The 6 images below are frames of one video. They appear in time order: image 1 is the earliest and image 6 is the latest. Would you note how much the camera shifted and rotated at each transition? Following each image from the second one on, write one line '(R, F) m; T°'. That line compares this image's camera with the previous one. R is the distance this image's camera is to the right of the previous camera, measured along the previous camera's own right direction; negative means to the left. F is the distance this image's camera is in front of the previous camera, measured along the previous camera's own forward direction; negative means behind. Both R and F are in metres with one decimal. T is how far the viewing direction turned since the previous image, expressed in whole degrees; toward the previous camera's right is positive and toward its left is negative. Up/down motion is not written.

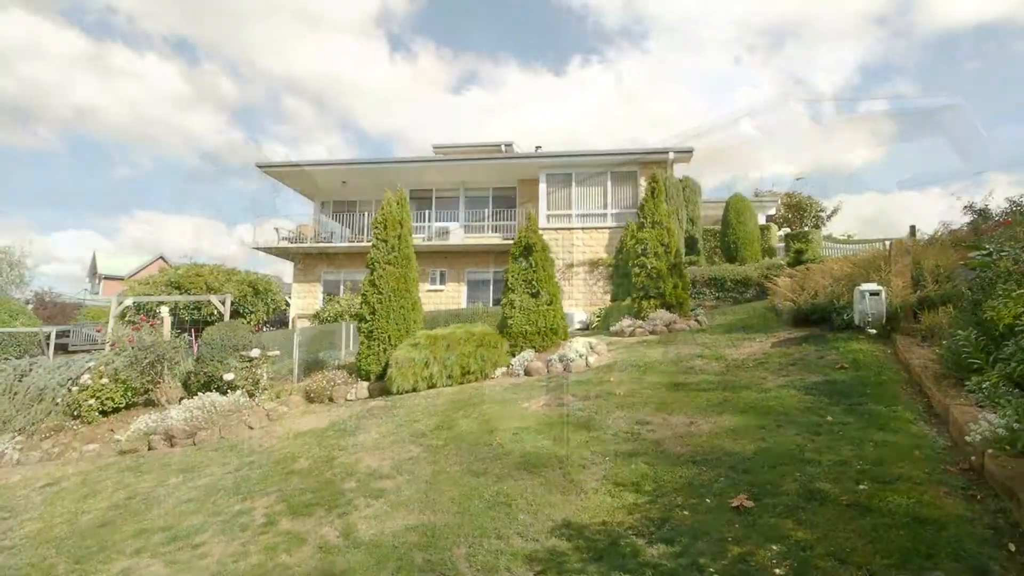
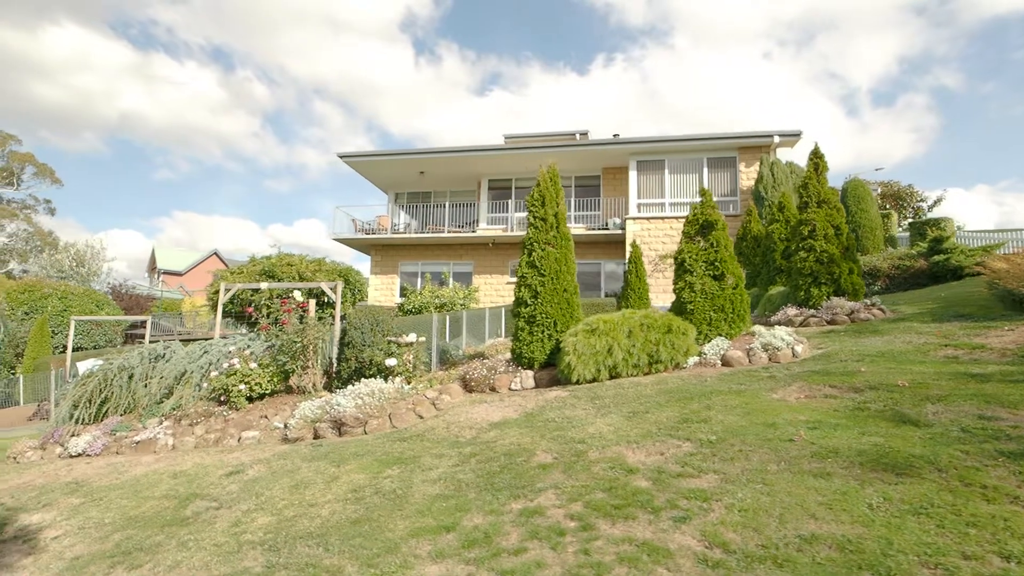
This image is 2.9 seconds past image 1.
(-2.5, +0.8) m; -2°
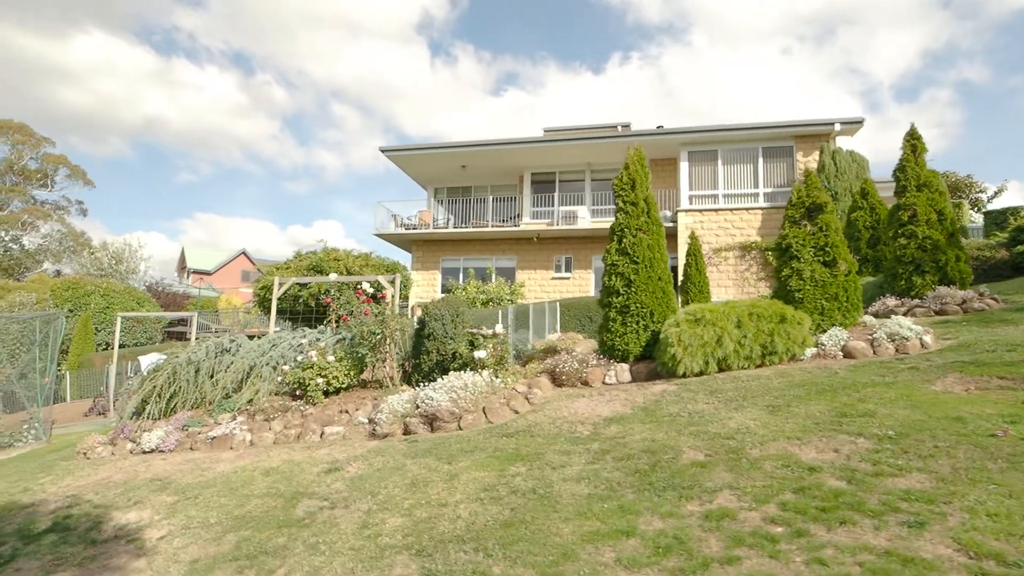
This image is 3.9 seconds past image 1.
(-1.2, +0.5) m; -2°
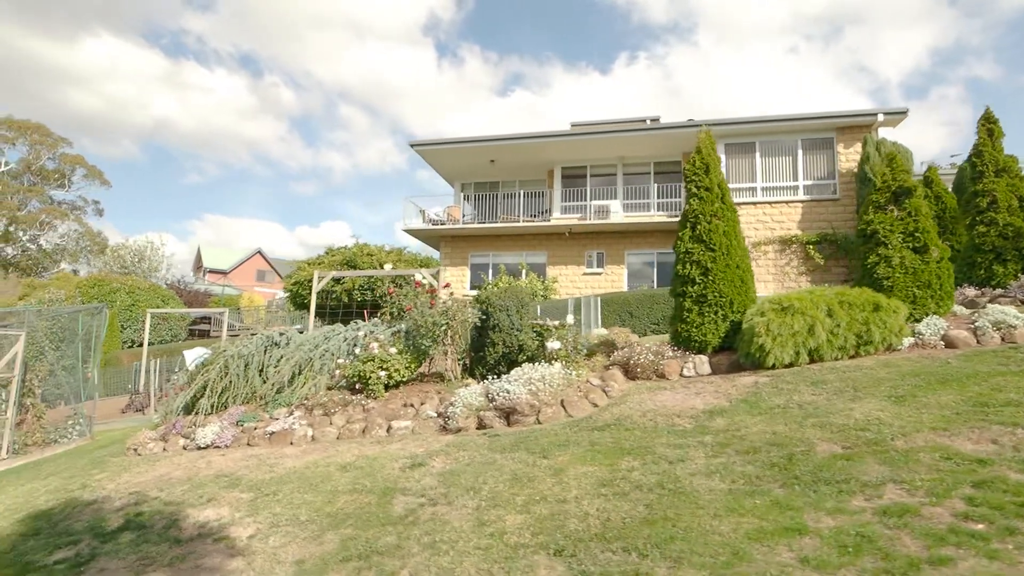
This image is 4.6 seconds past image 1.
(-1.0, +0.3) m; -1°
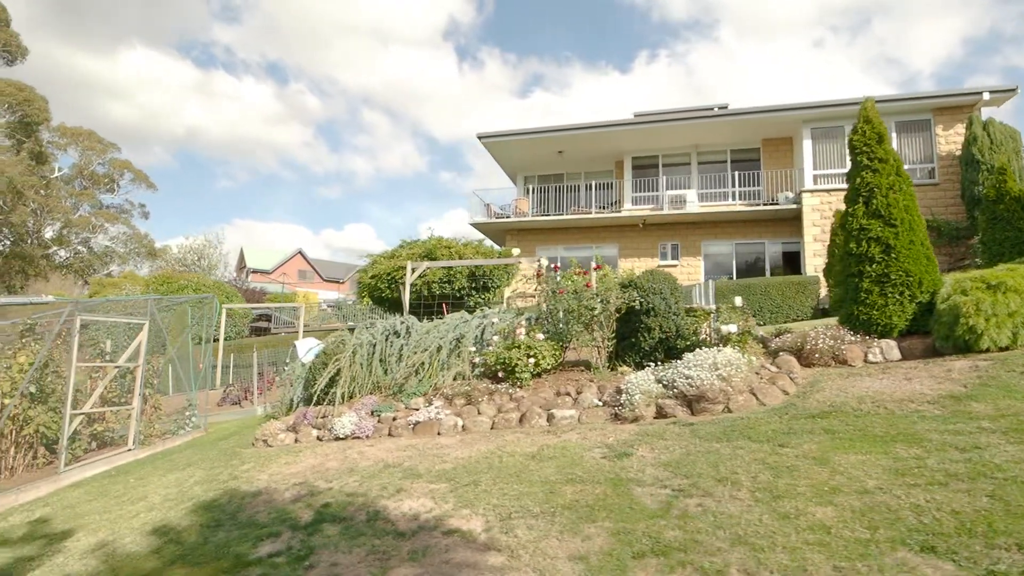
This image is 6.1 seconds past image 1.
(-2.0, +0.5) m; -2°
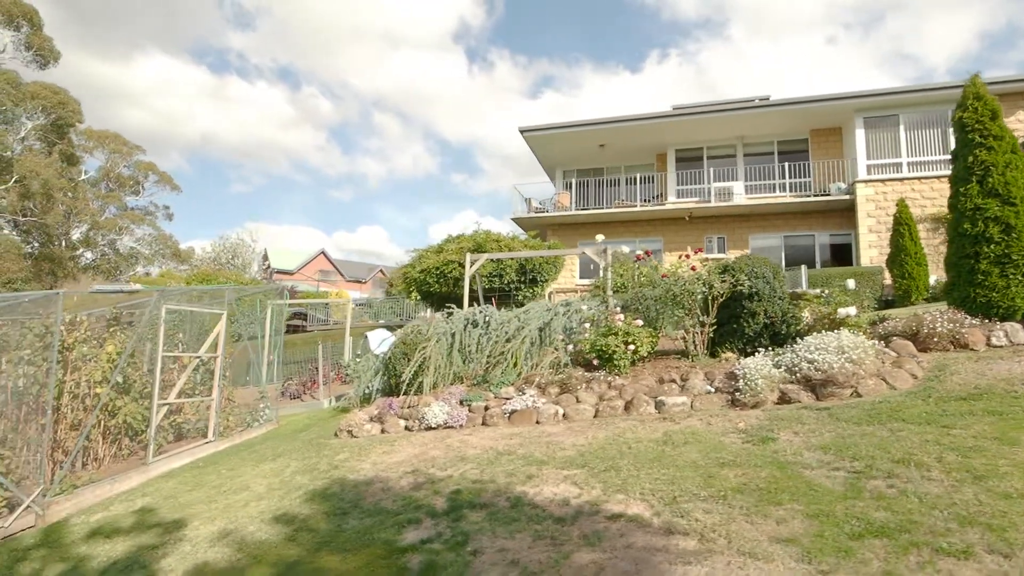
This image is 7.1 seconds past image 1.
(-1.2, +0.2) m; -1°
